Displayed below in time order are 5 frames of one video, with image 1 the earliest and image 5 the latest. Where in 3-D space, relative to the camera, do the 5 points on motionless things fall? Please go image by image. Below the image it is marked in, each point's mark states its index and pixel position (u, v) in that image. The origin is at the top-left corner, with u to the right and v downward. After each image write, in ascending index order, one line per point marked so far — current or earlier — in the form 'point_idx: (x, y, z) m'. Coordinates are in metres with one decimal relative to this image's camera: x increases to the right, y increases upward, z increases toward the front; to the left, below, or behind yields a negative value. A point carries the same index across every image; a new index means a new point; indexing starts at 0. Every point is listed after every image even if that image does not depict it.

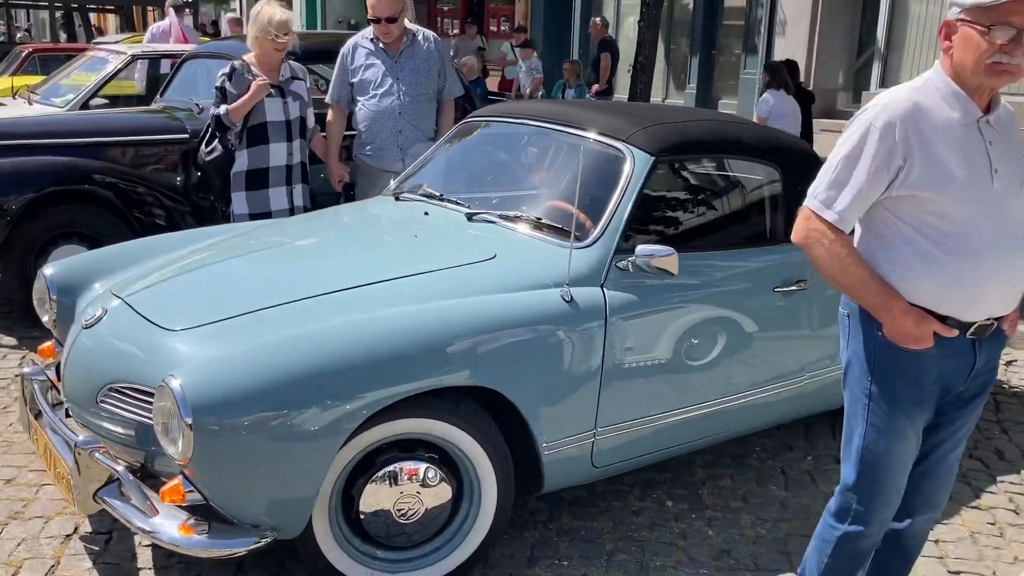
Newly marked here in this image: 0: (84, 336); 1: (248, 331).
0: (-1.3, -0.1, +2.9) m
1: (-0.7, -0.1, +2.7) m
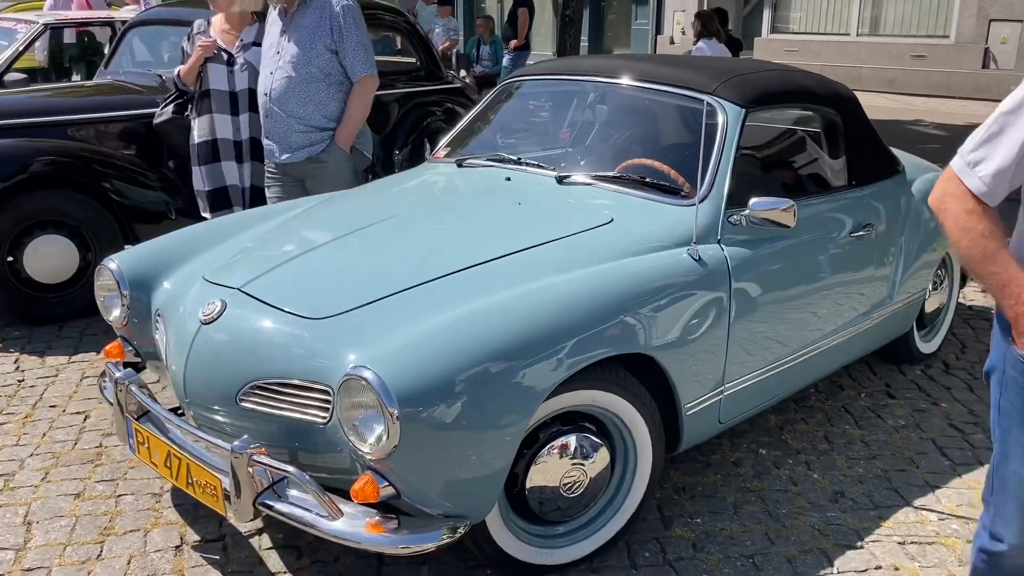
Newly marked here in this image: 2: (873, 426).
0: (-0.9, -0.1, +2.7) m
1: (-0.3, -0.1, +2.5) m
2: (+1.4, -0.5, +3.8) m
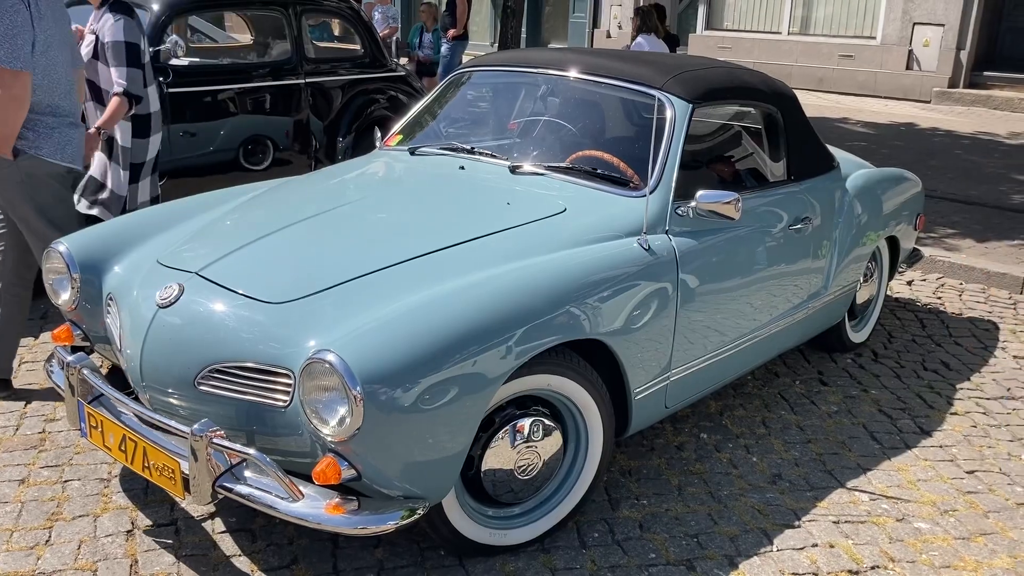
0: (-1.0, -0.1, +2.7) m
1: (-0.4, 0.0, +2.6) m
2: (+1.2, -0.5, +3.9) m
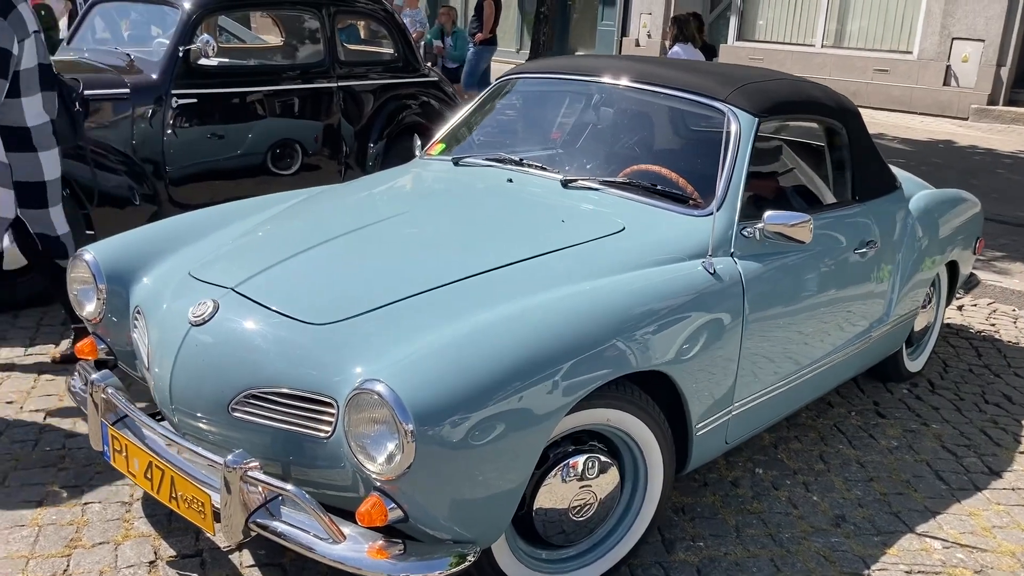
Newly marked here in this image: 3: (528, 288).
0: (-0.8, -0.1, +2.5) m
1: (-0.2, -0.1, +2.4) m
2: (+1.4, -0.6, +3.7) m
3: (0.0, 0.0, +2.6) m
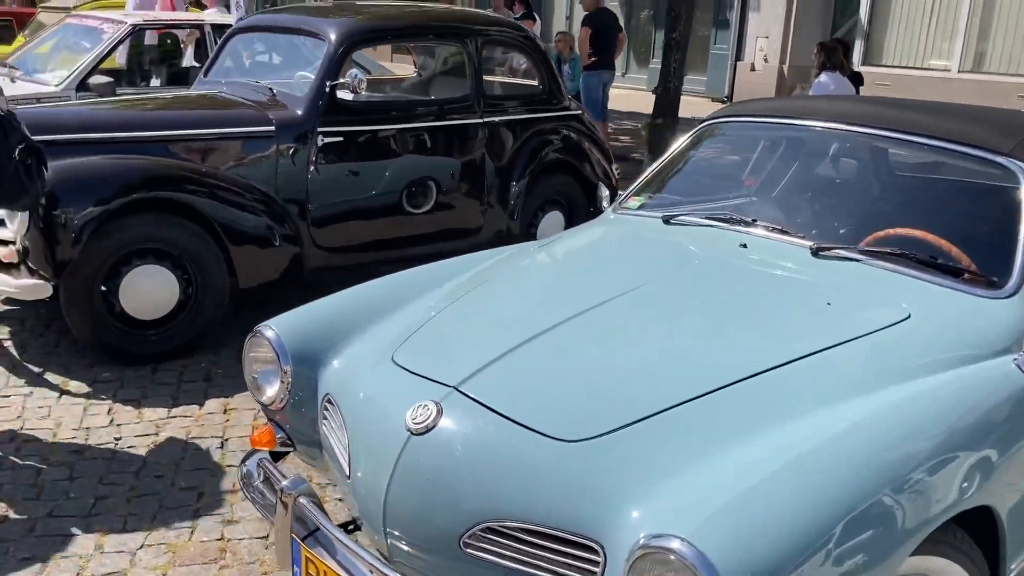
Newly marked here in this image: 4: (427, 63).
0: (-0.2, -0.3, +2.1) m
1: (+0.4, -0.3, +1.9) m
2: (+2.1, -0.9, +3.1) m
3: (+0.7, -0.2, +2.1) m
4: (-0.5, +1.4, +5.8) m
